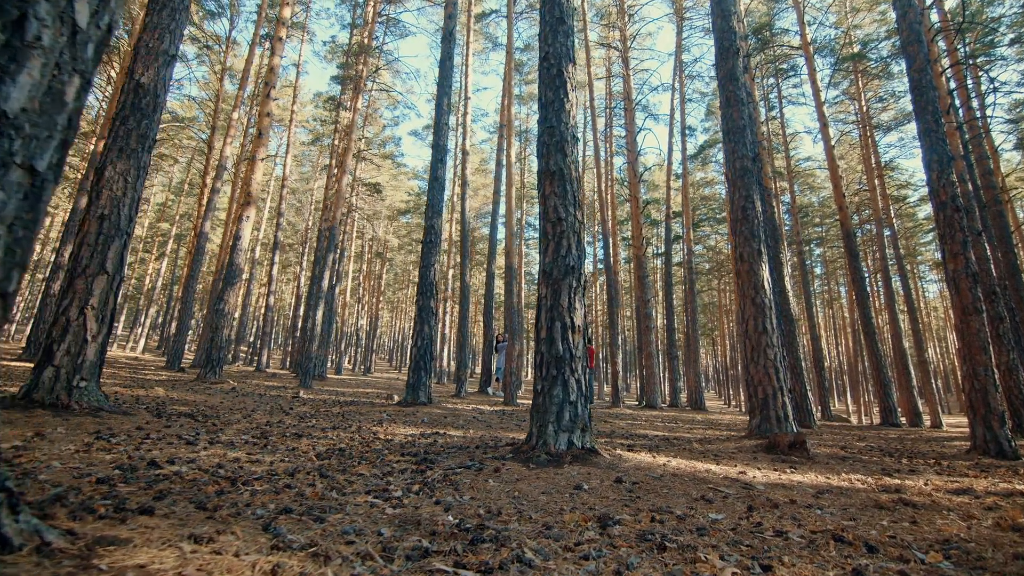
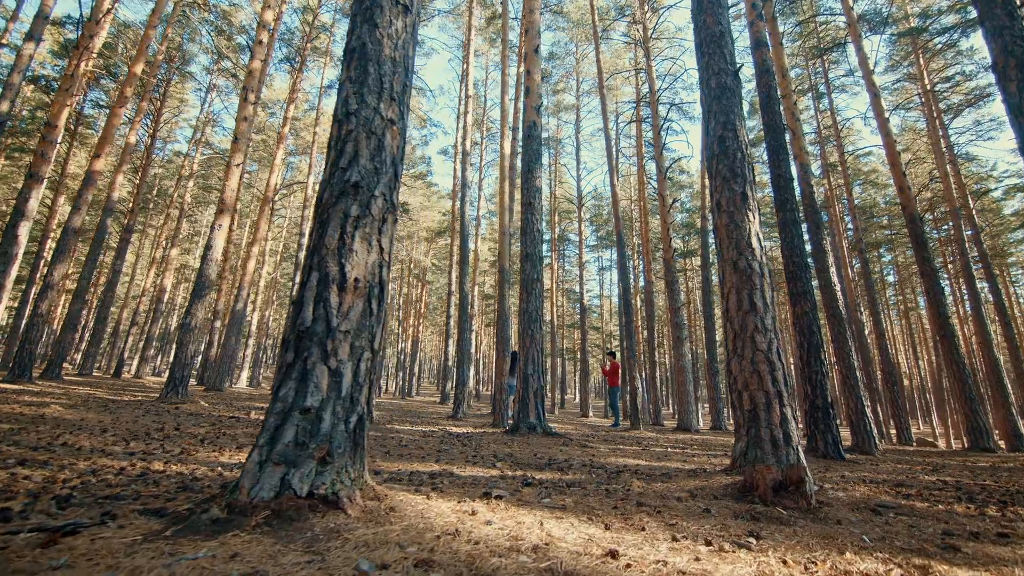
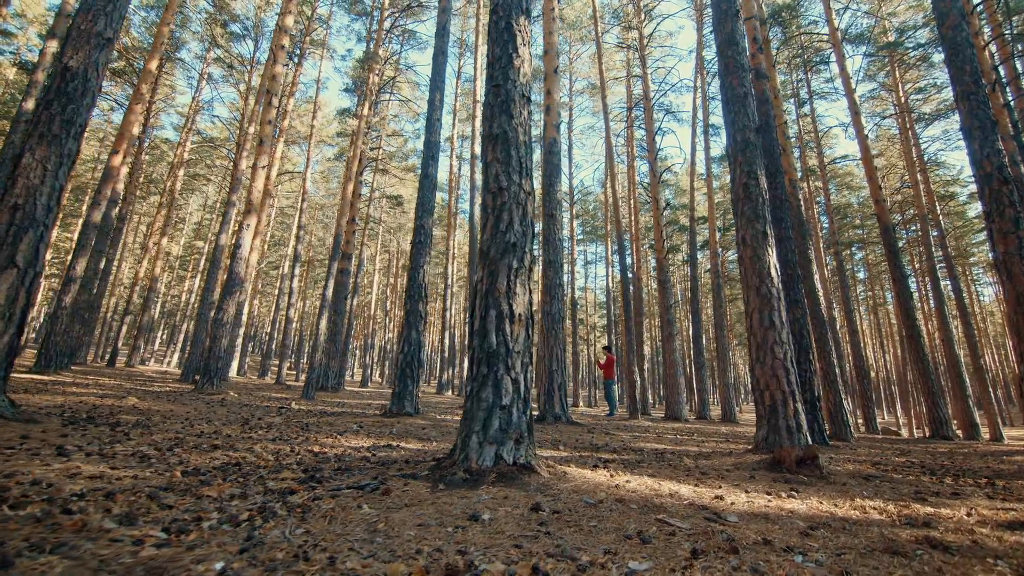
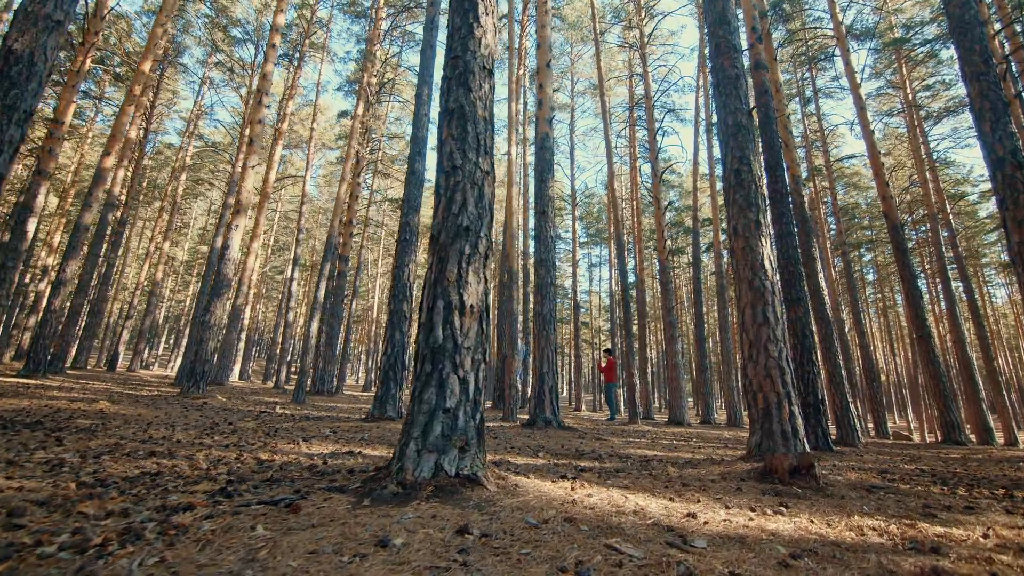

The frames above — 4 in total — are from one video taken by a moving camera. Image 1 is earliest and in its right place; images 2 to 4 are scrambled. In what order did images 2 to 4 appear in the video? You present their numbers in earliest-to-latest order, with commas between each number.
3, 4, 2
